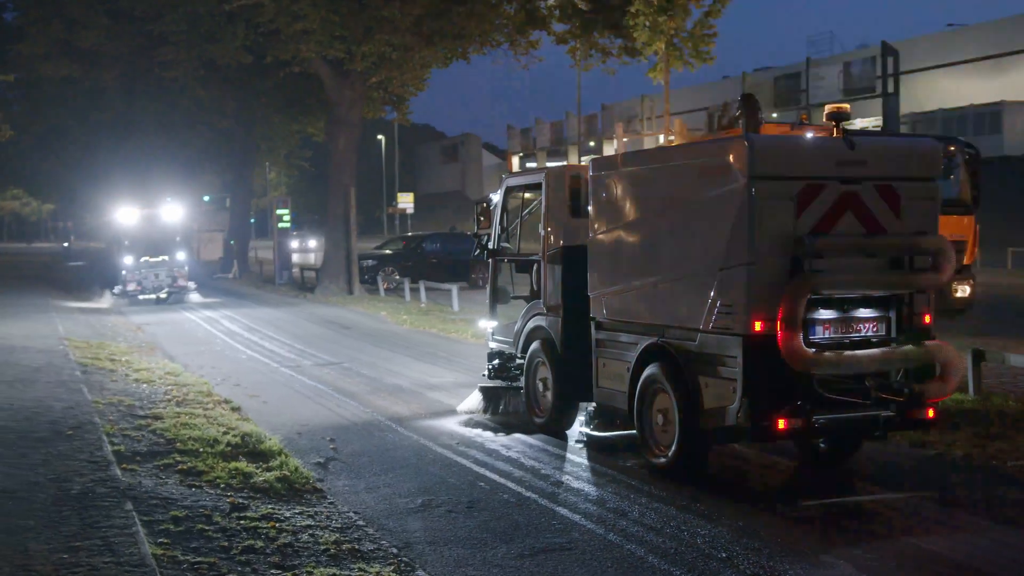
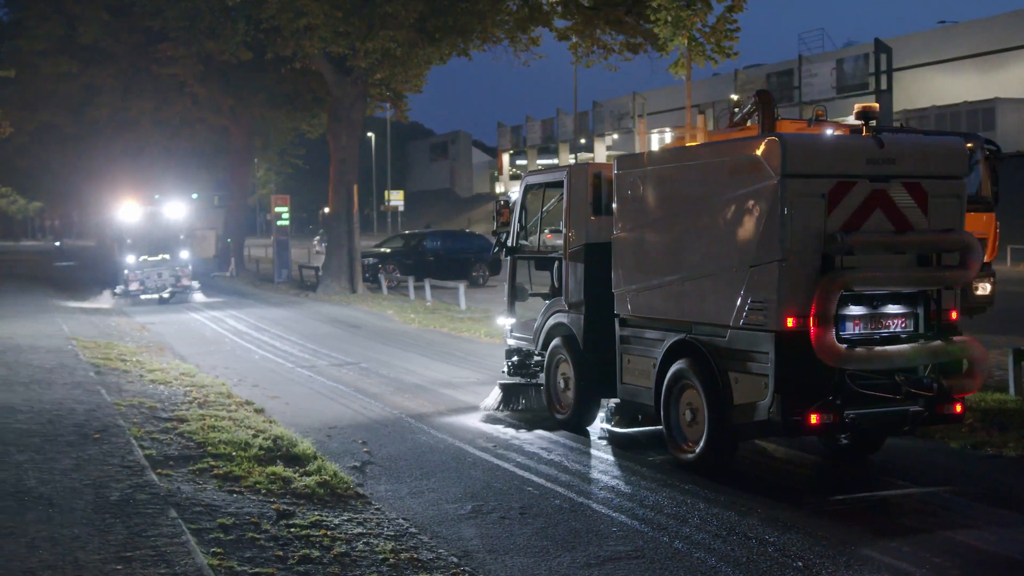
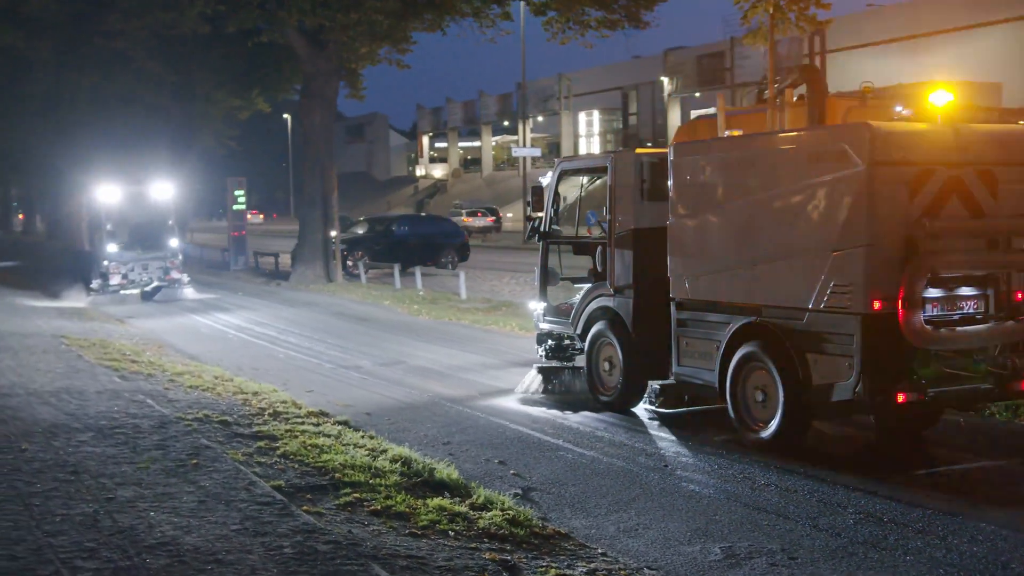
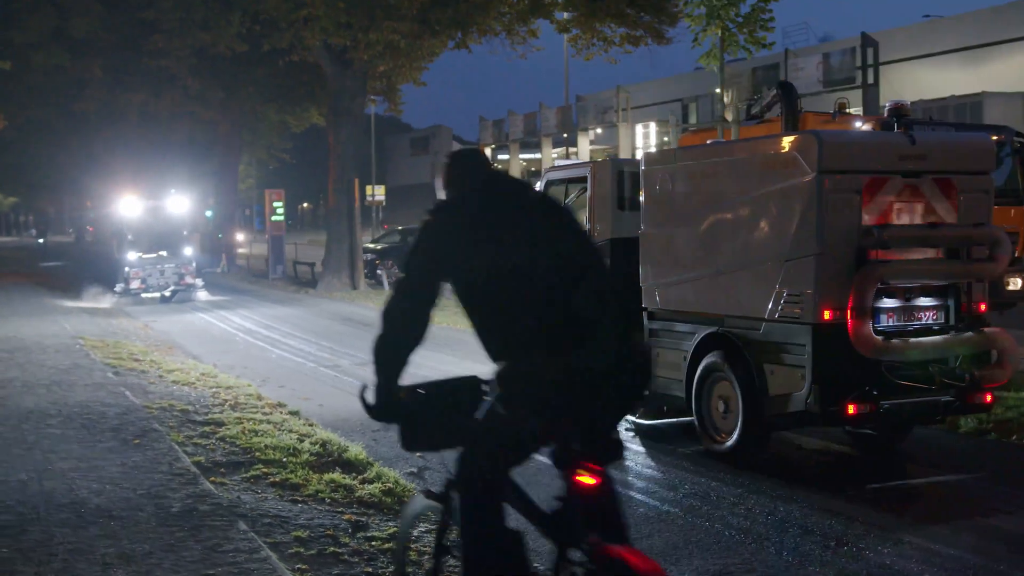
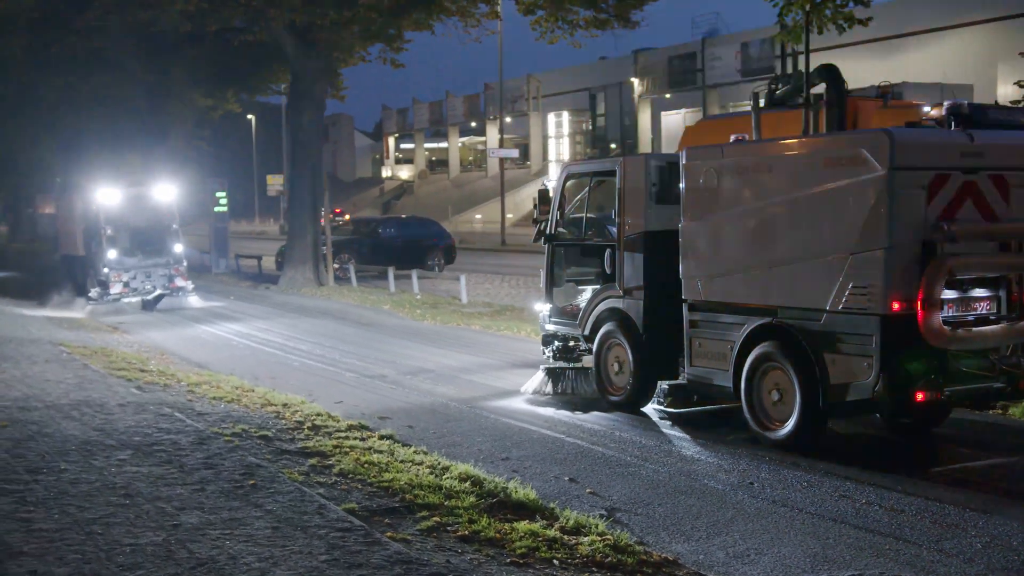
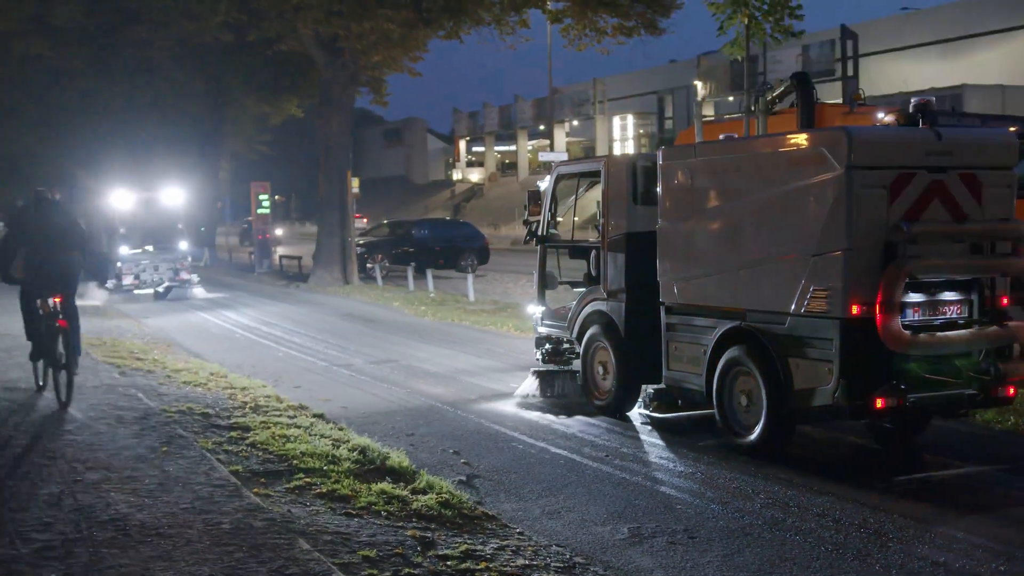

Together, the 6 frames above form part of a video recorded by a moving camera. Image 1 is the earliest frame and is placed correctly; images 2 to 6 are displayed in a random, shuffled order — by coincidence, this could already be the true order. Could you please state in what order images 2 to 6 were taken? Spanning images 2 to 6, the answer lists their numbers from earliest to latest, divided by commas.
2, 4, 6, 3, 5
